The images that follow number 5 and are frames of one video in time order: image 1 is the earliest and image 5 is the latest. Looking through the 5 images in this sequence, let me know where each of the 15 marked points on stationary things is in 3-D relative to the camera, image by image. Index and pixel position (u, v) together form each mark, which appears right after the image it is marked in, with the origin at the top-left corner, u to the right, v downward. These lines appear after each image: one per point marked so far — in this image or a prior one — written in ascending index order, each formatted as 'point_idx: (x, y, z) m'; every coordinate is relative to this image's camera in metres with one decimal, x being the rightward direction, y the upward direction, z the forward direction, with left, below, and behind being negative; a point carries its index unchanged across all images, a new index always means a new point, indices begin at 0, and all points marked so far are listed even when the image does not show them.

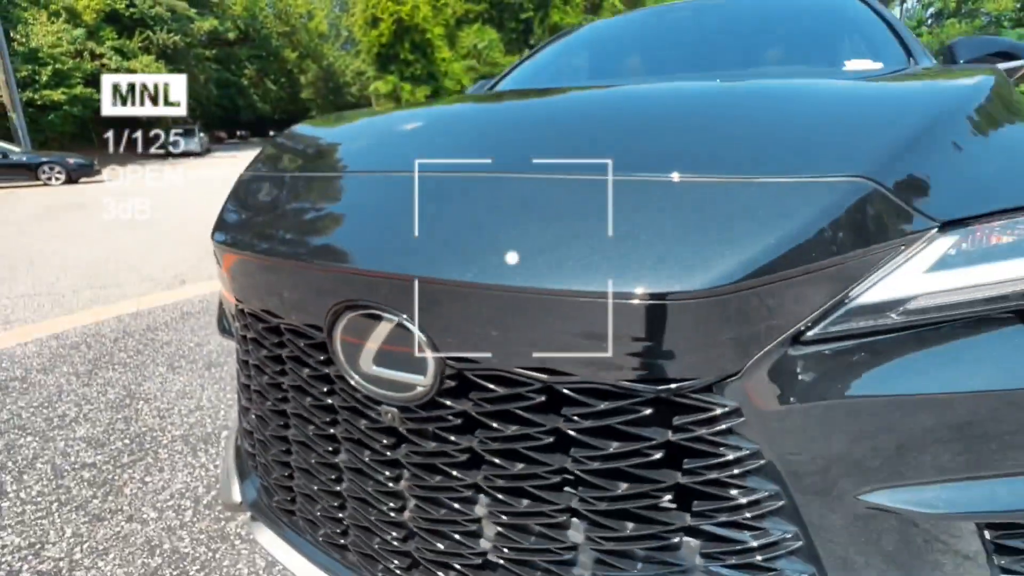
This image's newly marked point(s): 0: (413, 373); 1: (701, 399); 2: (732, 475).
0: (-0.2, -0.1, +0.7) m
1: (+0.2, -0.1, +0.5) m
2: (+0.2, -0.2, +0.6) m
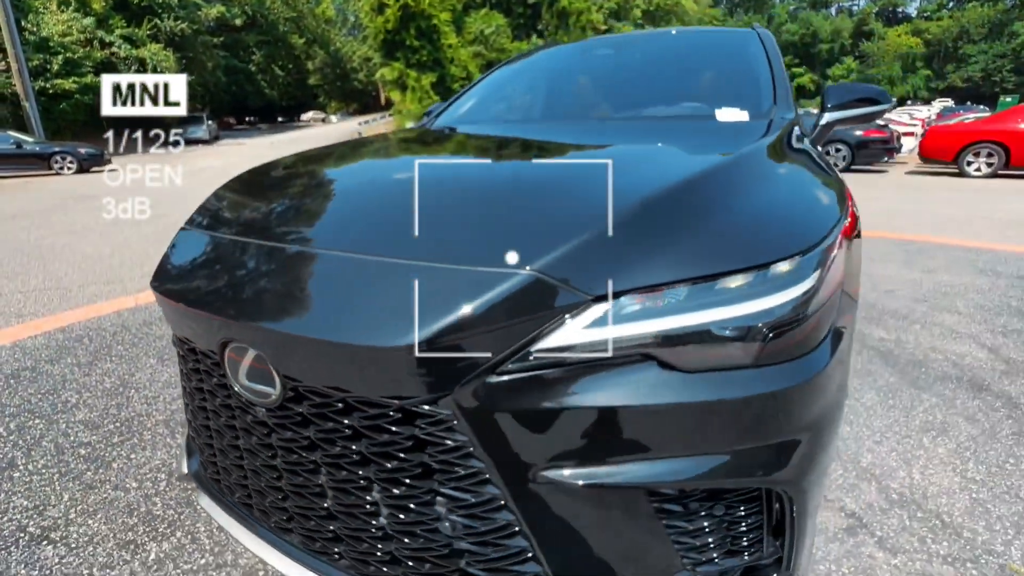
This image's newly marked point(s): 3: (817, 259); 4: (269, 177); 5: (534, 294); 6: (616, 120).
0: (-0.5, -0.2, +1.0) m
1: (-0.1, -0.2, +0.8) m
2: (-0.1, -0.3, +0.9) m
3: (+0.6, +0.1, +1.0) m
4: (-0.9, +0.4, +1.8) m
5: (0.0, 0.0, +0.8) m
6: (+0.4, +0.7, +2.1) m
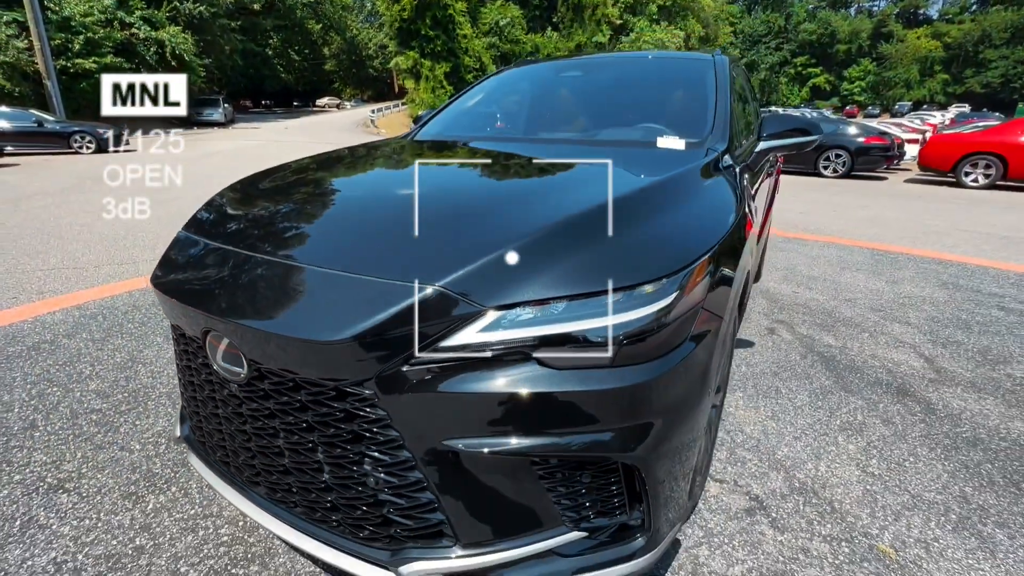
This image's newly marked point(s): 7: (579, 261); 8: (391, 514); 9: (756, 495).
0: (-0.7, -0.2, +1.2) m
1: (-0.4, -0.2, +1.1) m
2: (-0.3, -0.3, +1.1) m
3: (+0.4, 0.0, +1.2) m
4: (-1.0, +0.4, +2.0) m
5: (-0.2, 0.0, +1.1) m
6: (+0.3, +0.7, +2.3) m
7: (+0.2, +0.1, +1.2) m
8: (-0.3, -0.6, +1.2) m
9: (+1.0, -0.8, +1.9) m
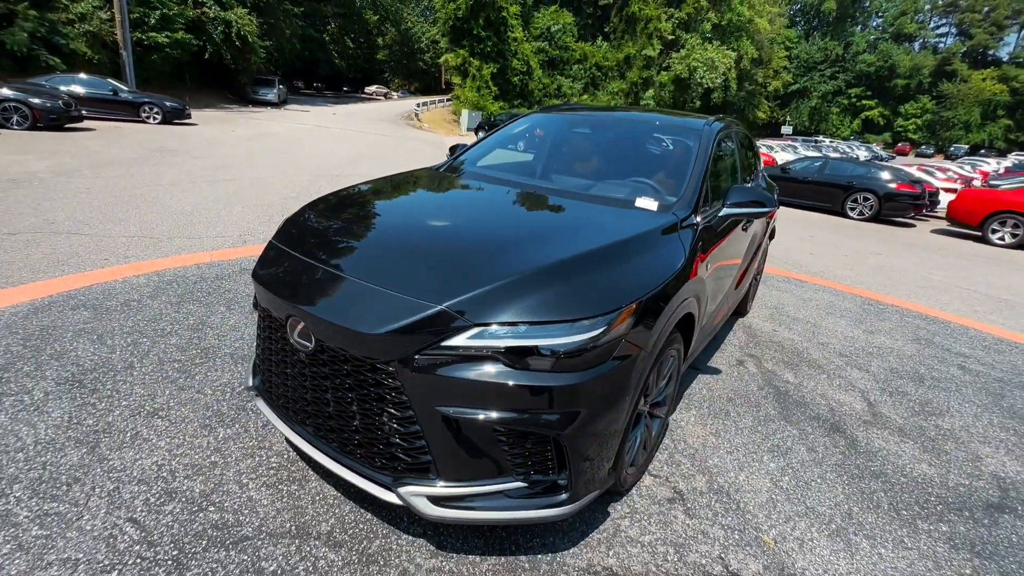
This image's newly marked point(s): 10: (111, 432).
0: (-0.8, -0.2, +1.8) m
1: (-0.4, -0.3, +1.7) m
2: (-0.4, -0.4, +1.7) m
3: (+0.4, -0.1, +1.8) m
4: (-1.0, +0.5, +2.6) m
5: (-0.2, -0.1, +1.7) m
6: (+0.4, +0.6, +2.8) m
7: (+0.1, 0.0, +1.7) m
8: (-0.4, -0.6, +1.7) m
9: (+0.9, -1.0, +2.4) m
10: (-2.0, -0.7, +2.4) m
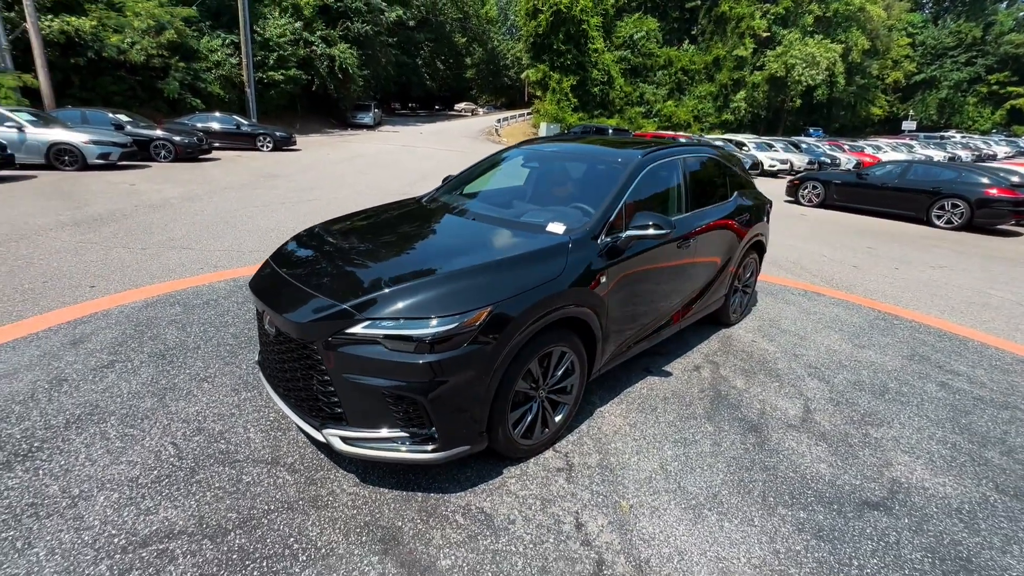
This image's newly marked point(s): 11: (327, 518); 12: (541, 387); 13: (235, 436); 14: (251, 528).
0: (-1.3, -0.2, +2.7) m
1: (-1.0, -0.3, +2.5) m
2: (-1.0, -0.4, +2.5) m
3: (-0.2, -0.2, +2.4) m
4: (-1.4, +0.4, +3.5) m
5: (-0.8, -0.1, +2.4) m
6: (0.0, +0.5, +3.5) m
7: (-0.5, -0.1, +2.4) m
8: (-1.0, -0.6, +2.5) m
9: (+0.4, -1.1, +2.9) m
10: (-2.5, -0.7, +3.4) m
11: (-1.0, -1.2, +2.4) m
12: (+0.2, -0.6, +2.9) m
13: (-1.7, -0.9, +3.0) m
14: (-1.3, -1.2, +2.3) m
